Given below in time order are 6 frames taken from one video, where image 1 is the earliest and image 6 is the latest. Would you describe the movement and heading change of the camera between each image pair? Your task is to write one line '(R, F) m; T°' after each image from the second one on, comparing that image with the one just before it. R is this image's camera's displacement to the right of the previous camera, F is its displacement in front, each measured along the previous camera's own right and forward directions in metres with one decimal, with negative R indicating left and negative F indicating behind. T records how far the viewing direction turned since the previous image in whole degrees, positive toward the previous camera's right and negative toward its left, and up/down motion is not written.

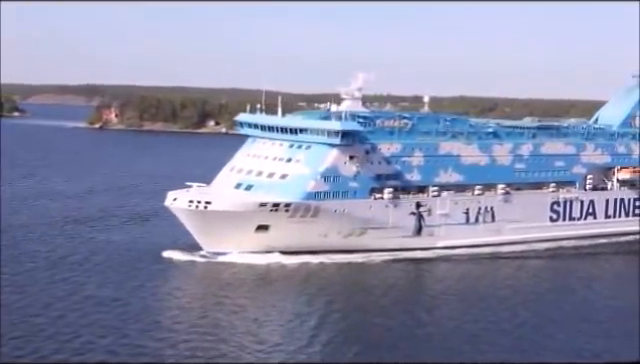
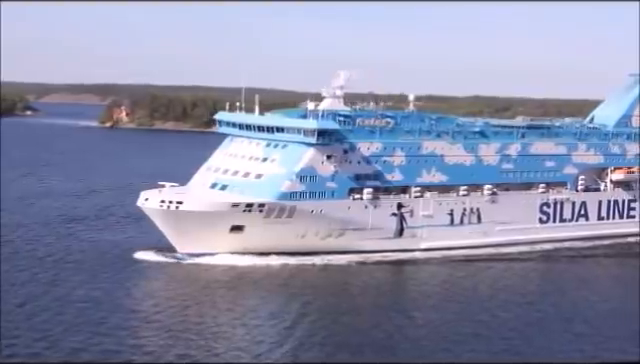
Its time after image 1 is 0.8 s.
(+0.8, +0.5) m; -1°
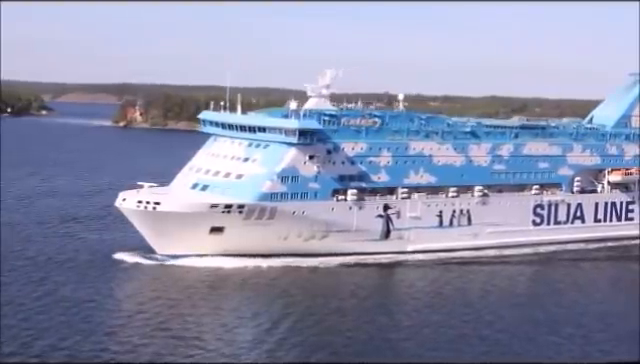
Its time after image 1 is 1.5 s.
(+0.7, +0.4) m; -1°
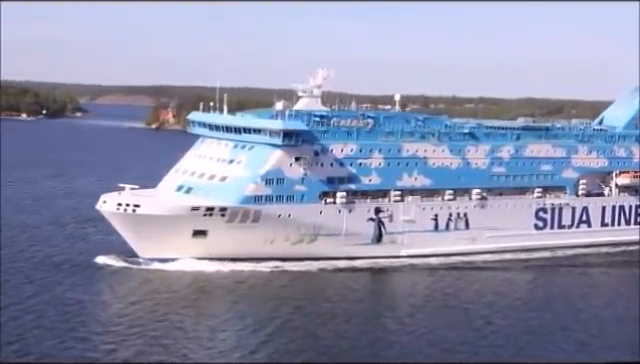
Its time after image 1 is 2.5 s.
(+0.9, +0.5) m; -2°
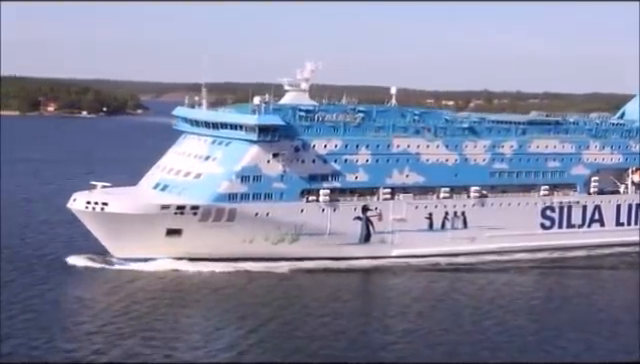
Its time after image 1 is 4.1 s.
(+1.5, +0.8) m; -3°
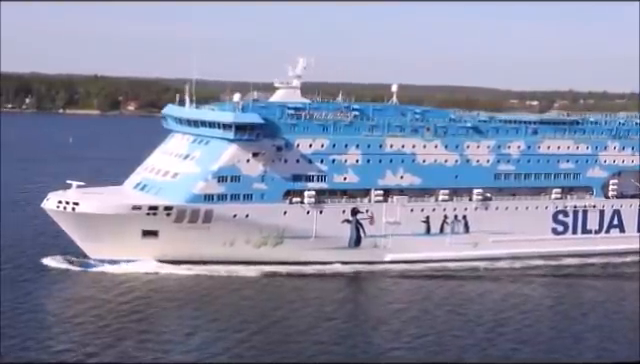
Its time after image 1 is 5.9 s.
(+1.6, +0.8) m; -4°
